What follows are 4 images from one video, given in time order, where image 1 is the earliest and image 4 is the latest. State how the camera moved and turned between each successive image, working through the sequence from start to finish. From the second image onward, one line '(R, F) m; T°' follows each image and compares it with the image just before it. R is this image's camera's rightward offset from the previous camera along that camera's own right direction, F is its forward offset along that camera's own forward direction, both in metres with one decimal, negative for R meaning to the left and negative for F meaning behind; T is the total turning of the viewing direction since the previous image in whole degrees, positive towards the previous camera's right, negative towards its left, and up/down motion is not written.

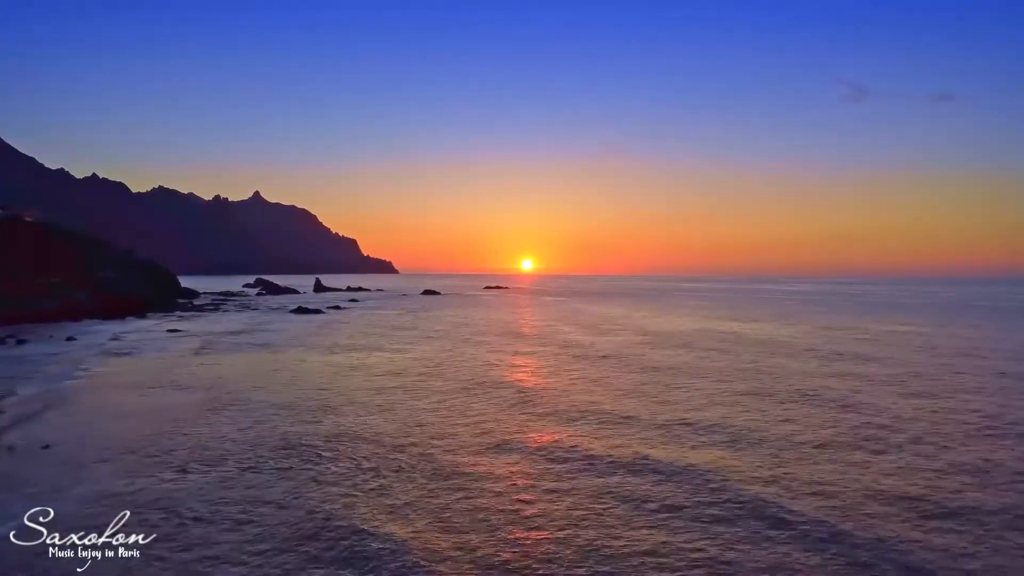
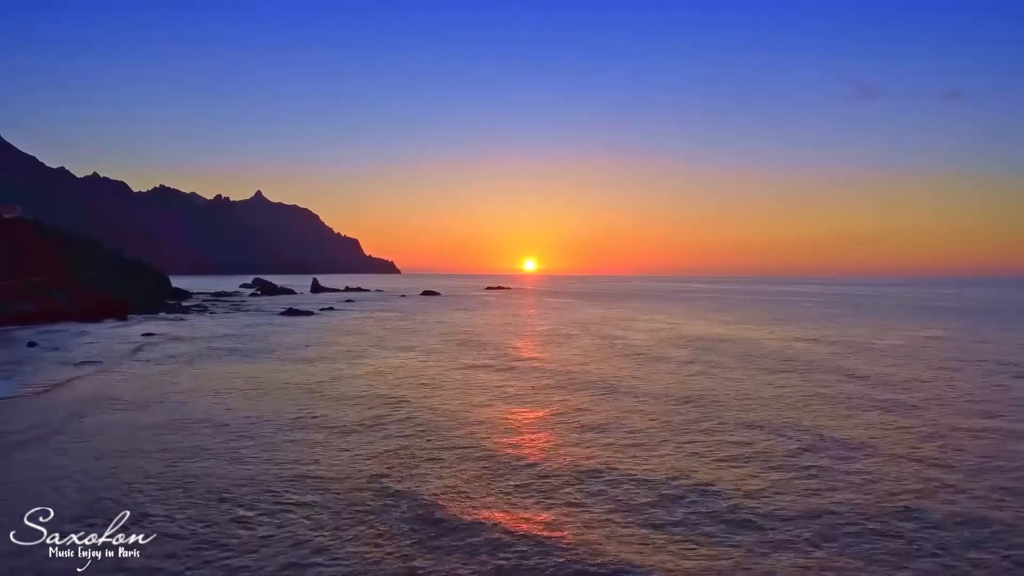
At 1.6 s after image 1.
(+0.3, +3.5) m; 0°
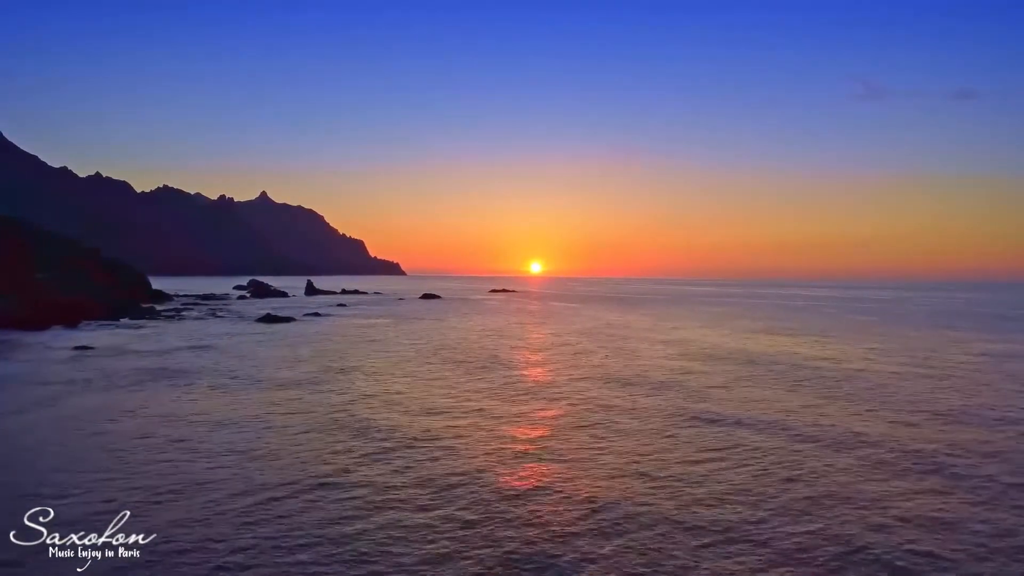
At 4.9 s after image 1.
(+1.2, +4.4) m; 0°
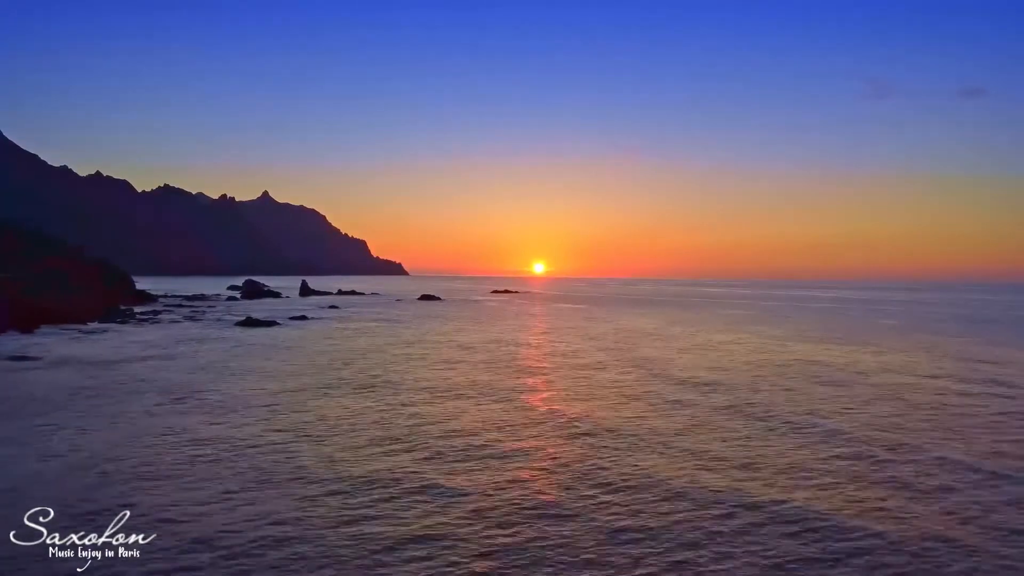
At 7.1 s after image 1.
(+0.7, +3.7) m; 0°
